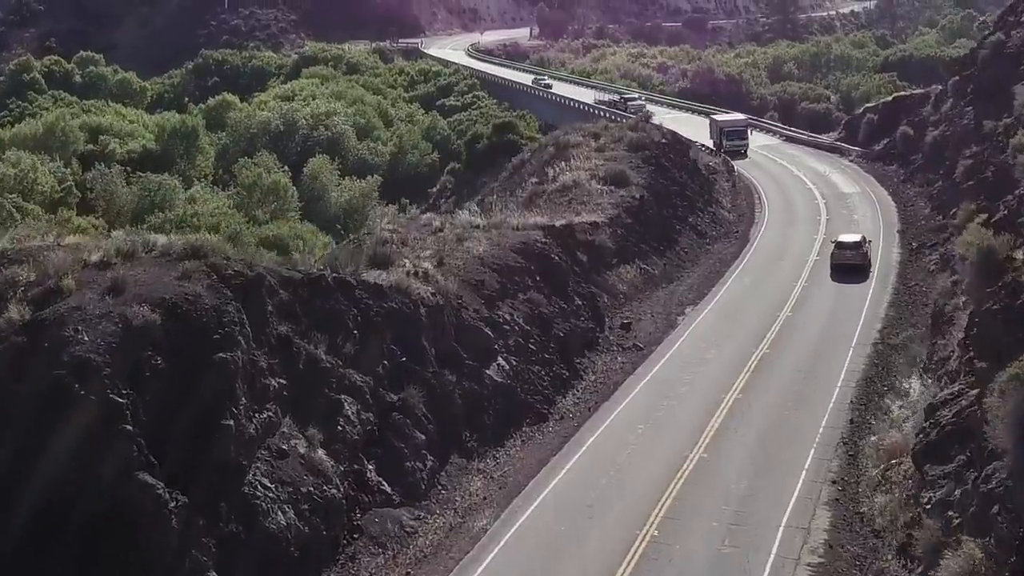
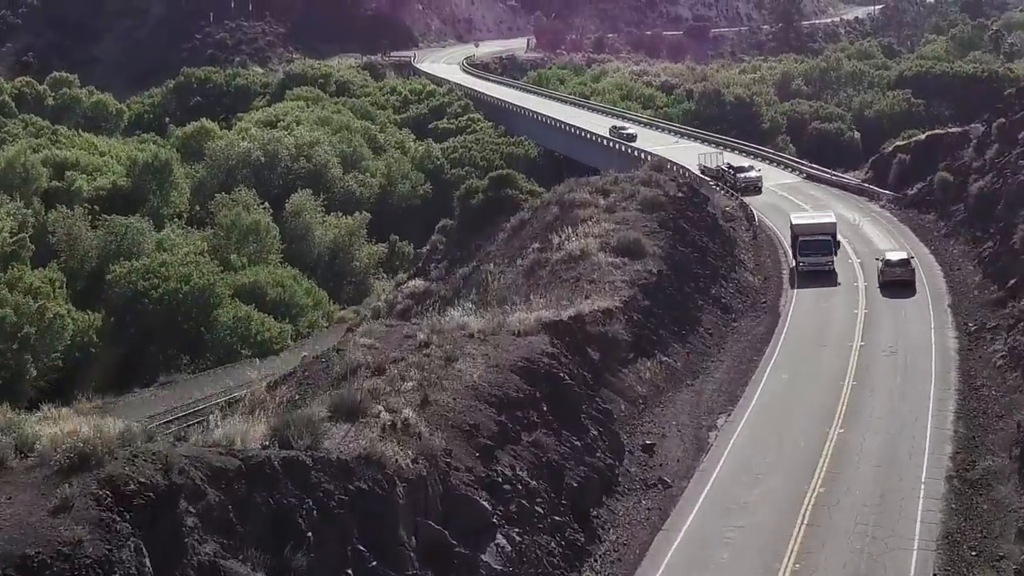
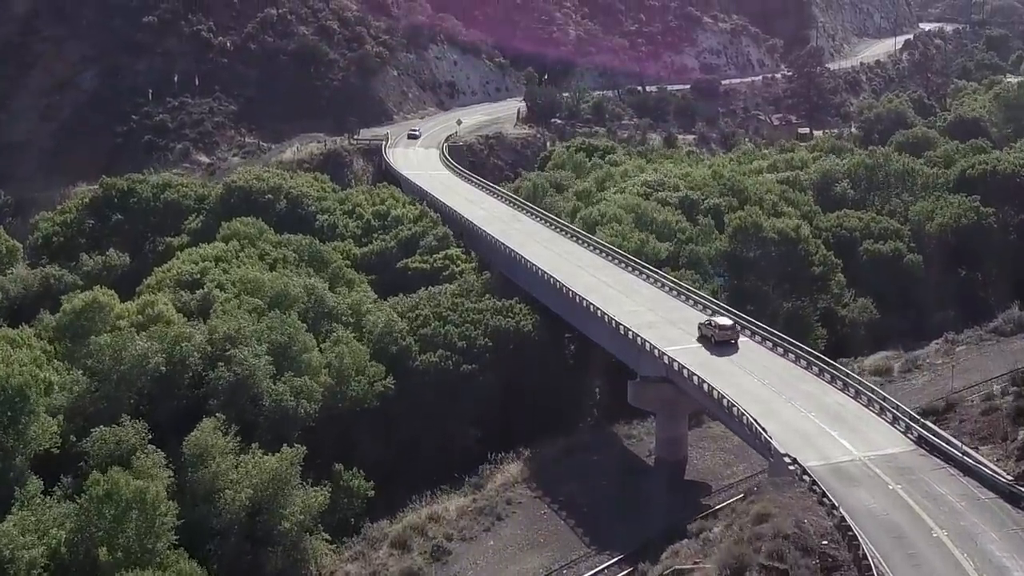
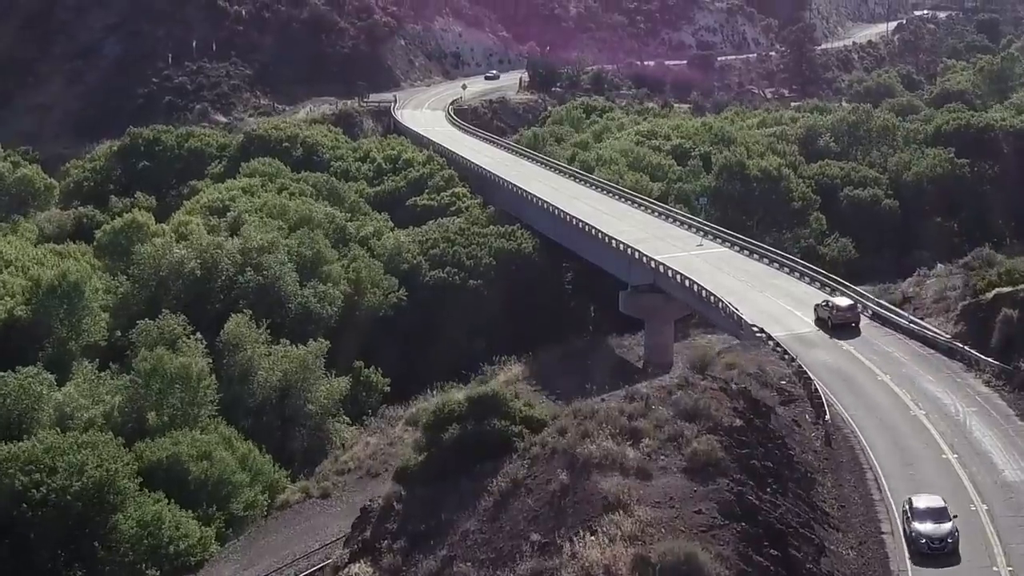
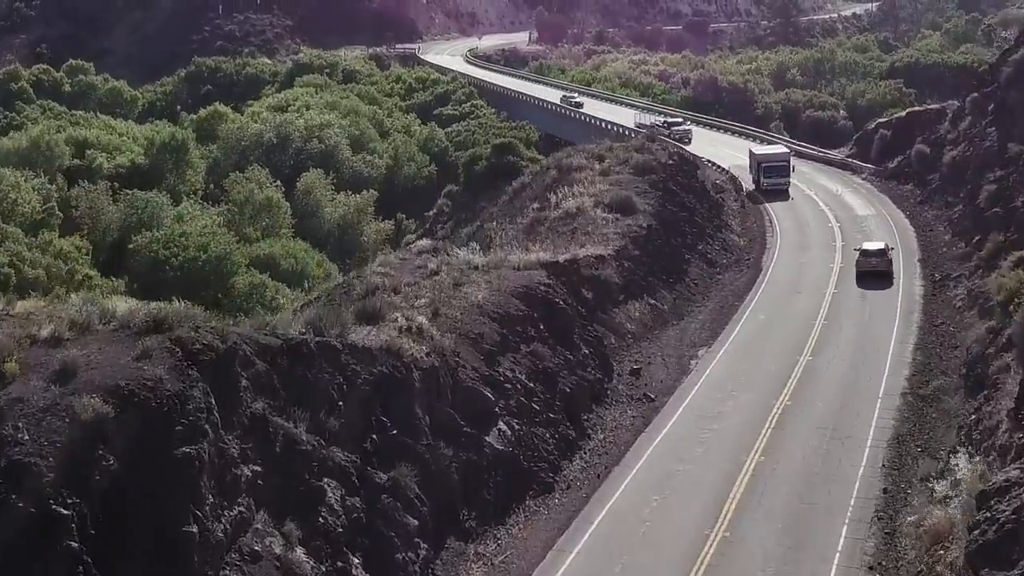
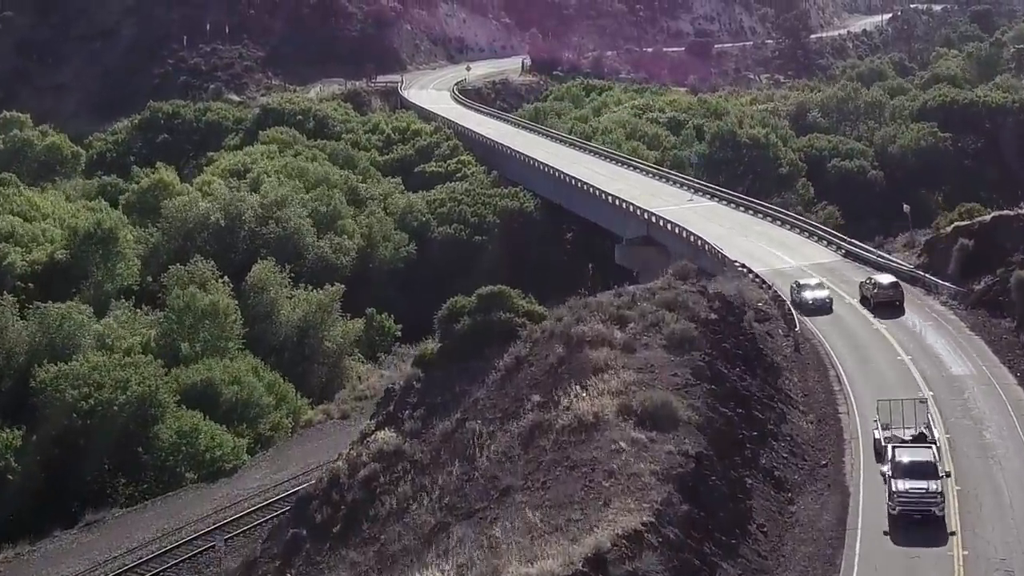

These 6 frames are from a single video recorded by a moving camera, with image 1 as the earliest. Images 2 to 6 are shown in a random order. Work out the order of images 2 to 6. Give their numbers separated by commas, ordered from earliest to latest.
5, 2, 6, 4, 3
